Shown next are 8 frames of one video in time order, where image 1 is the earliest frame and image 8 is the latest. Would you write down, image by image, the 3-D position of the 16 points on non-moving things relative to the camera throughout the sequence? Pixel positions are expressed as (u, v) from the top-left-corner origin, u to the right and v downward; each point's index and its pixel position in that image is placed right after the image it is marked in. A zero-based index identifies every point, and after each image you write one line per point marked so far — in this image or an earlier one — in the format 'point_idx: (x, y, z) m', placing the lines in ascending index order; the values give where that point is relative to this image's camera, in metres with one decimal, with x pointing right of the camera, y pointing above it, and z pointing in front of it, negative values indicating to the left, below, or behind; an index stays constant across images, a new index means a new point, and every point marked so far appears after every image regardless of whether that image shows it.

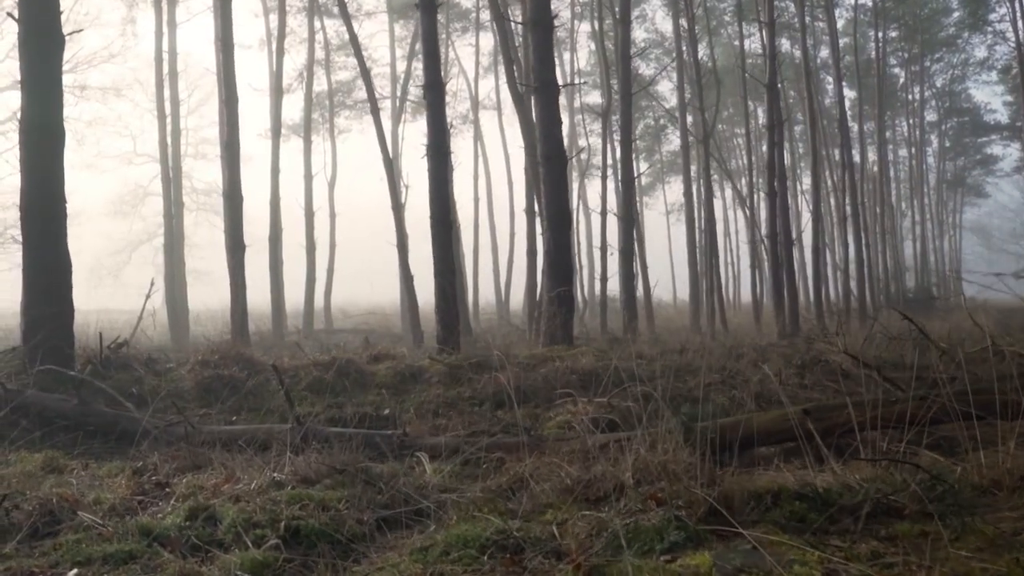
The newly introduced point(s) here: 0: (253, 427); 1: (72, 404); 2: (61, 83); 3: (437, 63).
0: (-1.8, -1.0, +6.0) m
1: (-3.3, -0.9, +6.4) m
2: (-4.4, +1.9, +8.2) m
3: (-0.8, +2.6, +9.7) m
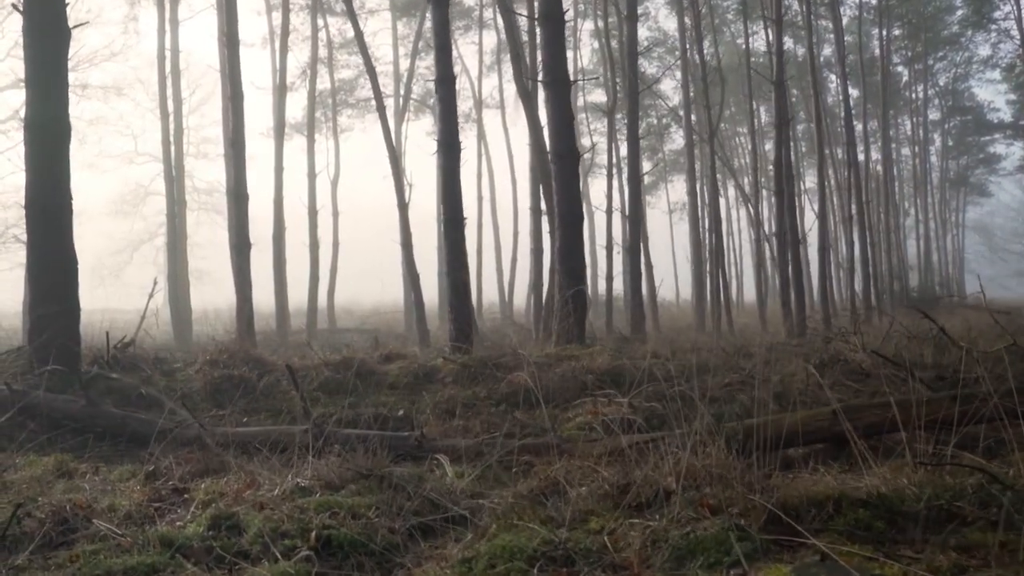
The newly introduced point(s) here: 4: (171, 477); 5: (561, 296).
0: (-1.7, -1.0, +5.8) m
1: (-3.2, -0.9, +6.2) m
2: (-4.3, +1.9, +8.1) m
3: (-0.7, +2.6, +9.5) m
4: (-1.9, -1.1, +4.8) m
5: (+0.7, -0.1, +11.2) m
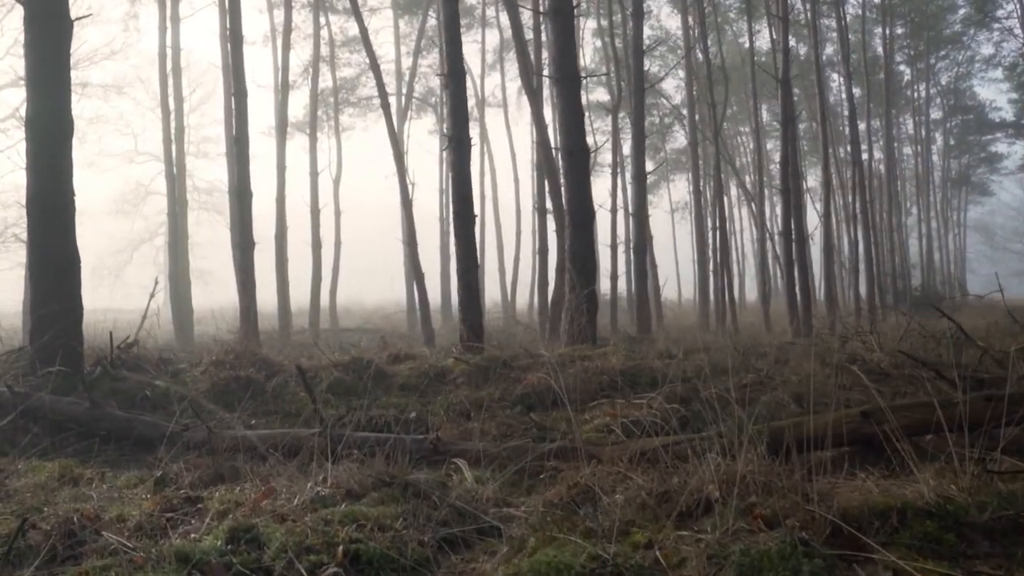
0: (-1.6, -1.0, +5.6) m
1: (-3.0, -0.8, +6.0) m
2: (-4.1, +1.9, +7.9) m
3: (-0.6, +2.6, +9.3) m
4: (-1.8, -1.1, +4.6) m
5: (+0.8, -0.1, +11.1) m
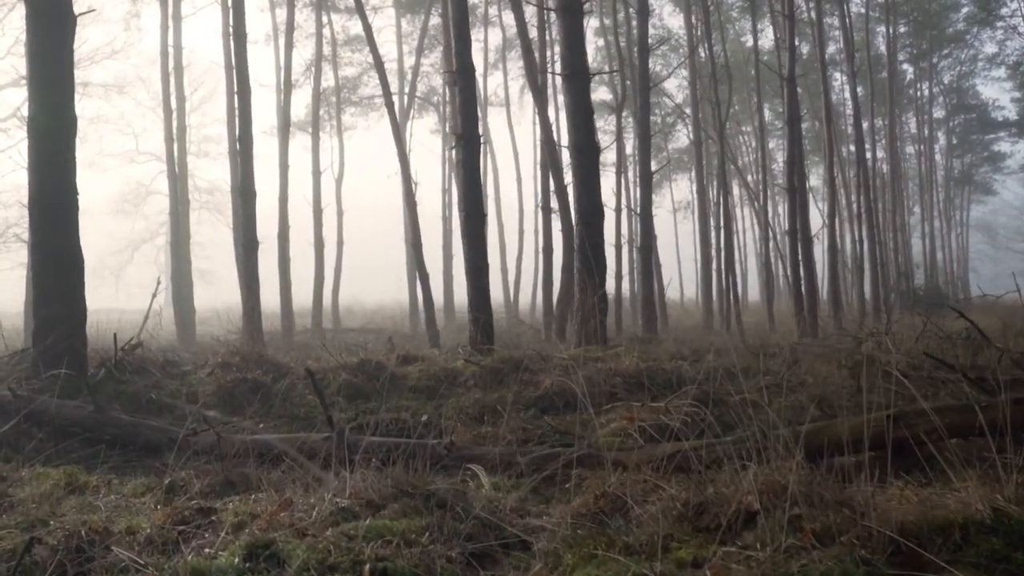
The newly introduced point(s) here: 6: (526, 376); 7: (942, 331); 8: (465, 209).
0: (-1.4, -1.0, +5.4) m
1: (-2.9, -0.8, +5.8) m
2: (-4.0, +1.9, +7.7) m
3: (-0.5, +2.6, +9.1) m
4: (-1.7, -1.1, +4.5) m
5: (+0.9, -0.1, +10.9) m
6: (+0.1, -0.8, +8.0) m
7: (+5.2, -0.5, +10.2) m
8: (-0.5, +0.8, +9.0) m
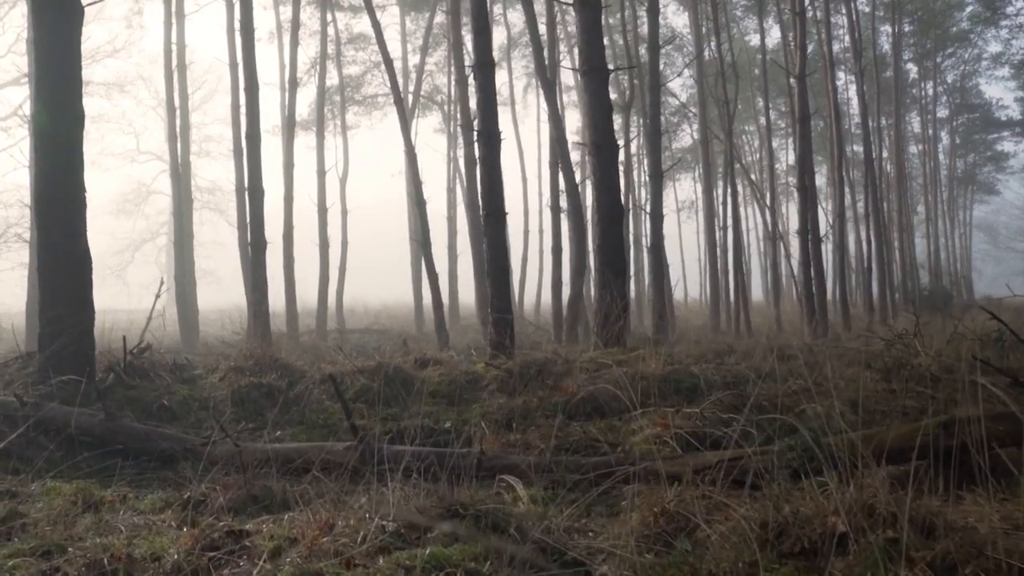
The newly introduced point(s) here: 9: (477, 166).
0: (-1.2, -1.0, +5.2) m
1: (-2.7, -0.9, +5.5) m
2: (-3.8, +1.9, +7.4) m
3: (-0.3, +2.6, +8.8) m
4: (-1.4, -1.1, +4.2) m
5: (+1.1, -0.1, +10.6) m
6: (+0.3, -0.8, +7.7) m
7: (+5.4, -0.5, +9.9) m
8: (-0.3, +0.8, +8.7) m
9: (-0.8, +2.7, +18.5) m
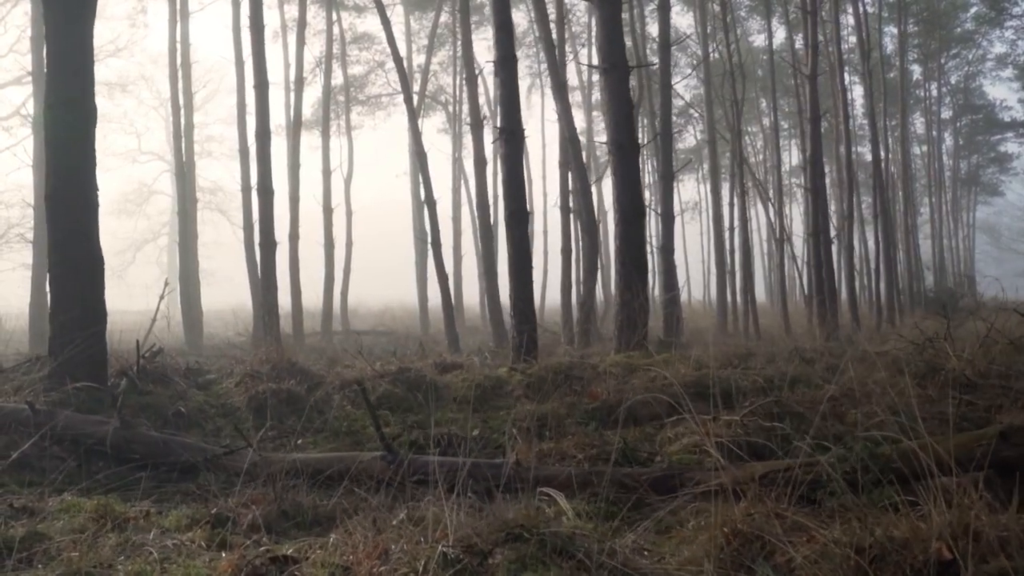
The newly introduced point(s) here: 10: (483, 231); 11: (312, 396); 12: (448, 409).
0: (-1.0, -1.0, +4.9) m
1: (-2.5, -0.9, +5.3) m
2: (-3.6, +1.9, +7.2) m
3: (0.0, +2.6, +8.6) m
4: (-1.2, -1.1, +3.9) m
5: (+1.3, -0.1, +10.3) m
6: (+0.6, -0.9, +7.4) m
7: (+5.6, -0.6, +9.6) m
8: (0.0, +0.8, +8.4) m
9: (-0.6, +2.7, +18.2) m
10: (-0.6, +1.2, +18.4) m
11: (-1.6, -0.9, +6.7) m
12: (-0.5, -1.0, +6.9) m
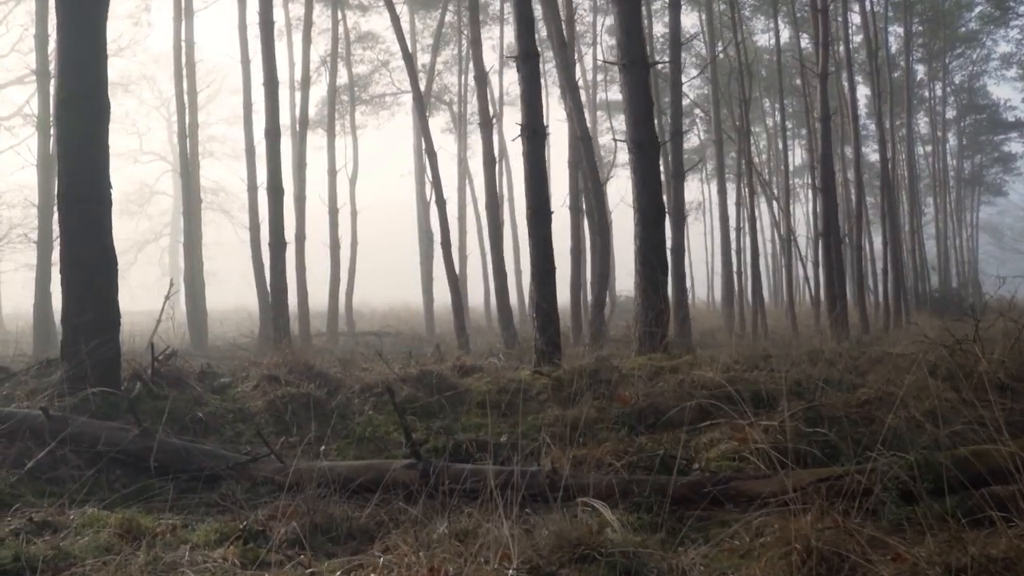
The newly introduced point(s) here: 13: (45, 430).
0: (-0.8, -1.0, +4.7) m
1: (-2.3, -0.9, +5.1) m
2: (-3.4, +1.9, +6.9) m
3: (+0.2, +2.6, +8.4) m
4: (-1.0, -1.1, +3.7) m
5: (+1.5, -0.1, +10.1) m
6: (+0.8, -0.9, +7.2) m
7: (+5.8, -0.6, +9.4) m
8: (+0.2, +0.8, +8.2) m
9: (-0.4, +2.6, +18.0) m
10: (-0.4, +1.2, +18.2) m
11: (-1.4, -0.9, +6.5) m
12: (-0.3, -1.0, +6.7) m
13: (-2.9, -0.9, +5.2) m
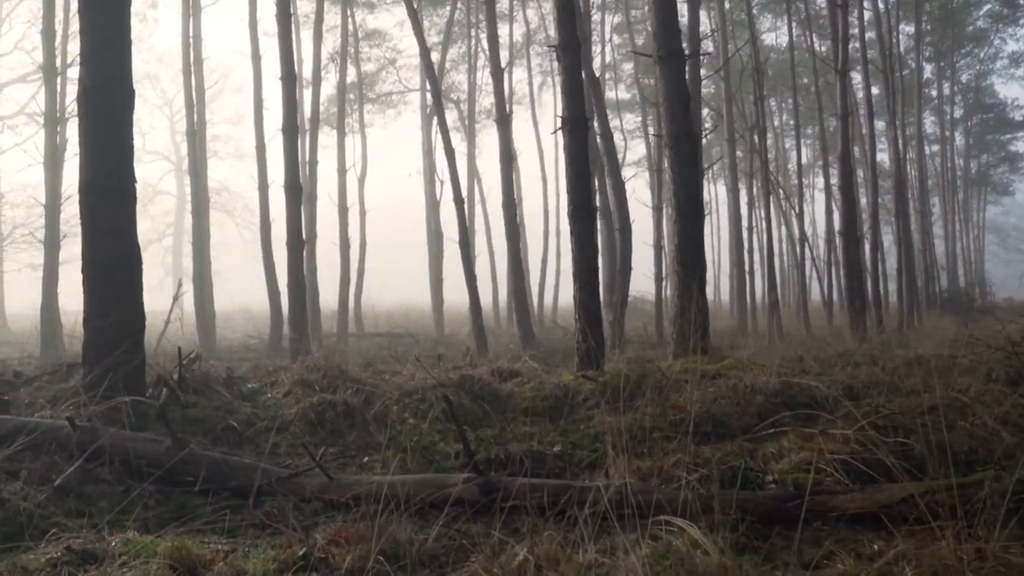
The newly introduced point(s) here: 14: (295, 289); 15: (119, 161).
0: (-0.4, -1.0, +4.3) m
1: (-1.9, -0.9, +4.7) m
2: (-3.0, +1.9, +6.5) m
3: (+0.6, +2.6, +8.0) m
4: (-0.6, -1.1, +3.3) m
5: (+1.9, -0.1, +9.7) m
6: (+1.2, -0.9, +6.8) m
7: (+6.2, -0.6, +9.0) m
8: (+0.5, +0.8, +7.8) m
9: (0.0, +2.6, +17.6) m
10: (0.0, +1.2, +17.8) m
11: (-1.0, -0.9, +6.1) m
12: (+0.1, -1.0, +6.3) m
13: (-2.5, -0.9, +4.8) m
14: (-3.4, 0.0, +13.5) m
15: (-3.0, +1.0, +6.5) m
